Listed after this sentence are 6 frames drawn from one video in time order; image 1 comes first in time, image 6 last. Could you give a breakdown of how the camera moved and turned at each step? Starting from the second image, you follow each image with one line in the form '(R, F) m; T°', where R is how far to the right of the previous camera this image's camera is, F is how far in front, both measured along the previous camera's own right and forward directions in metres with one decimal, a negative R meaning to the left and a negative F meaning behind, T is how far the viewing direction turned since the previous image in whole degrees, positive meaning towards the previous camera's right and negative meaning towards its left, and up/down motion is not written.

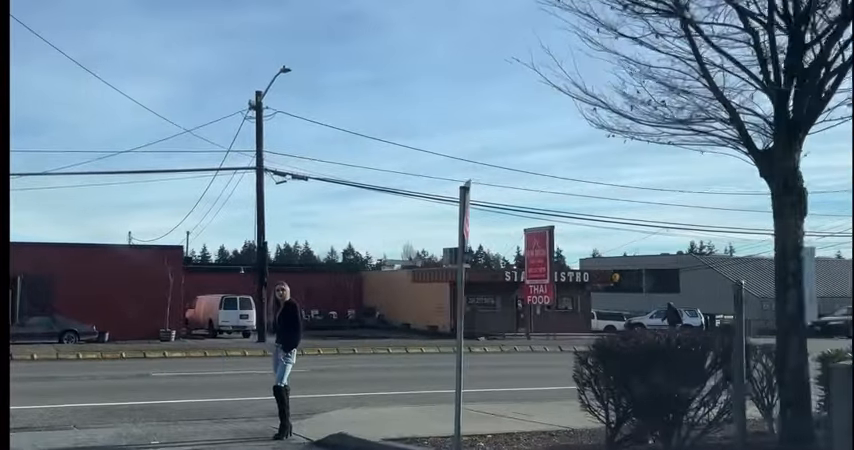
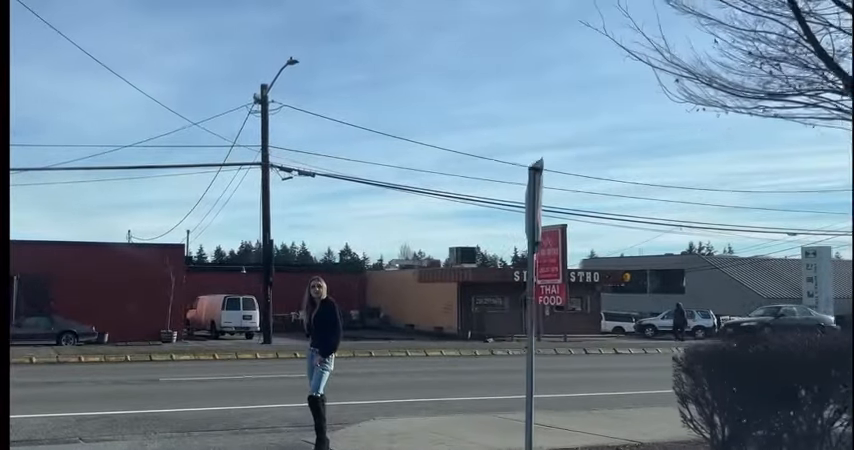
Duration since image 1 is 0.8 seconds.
(-0.6, +1.3) m; 0°
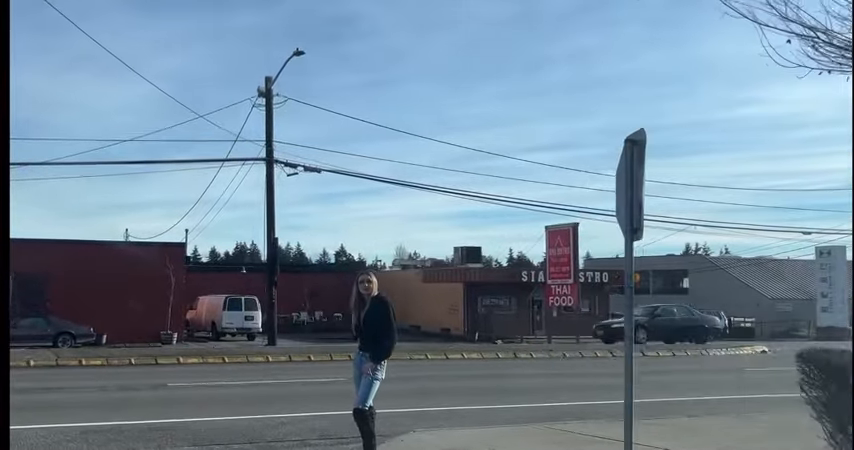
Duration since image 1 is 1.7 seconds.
(-0.7, +1.3) m; 0°
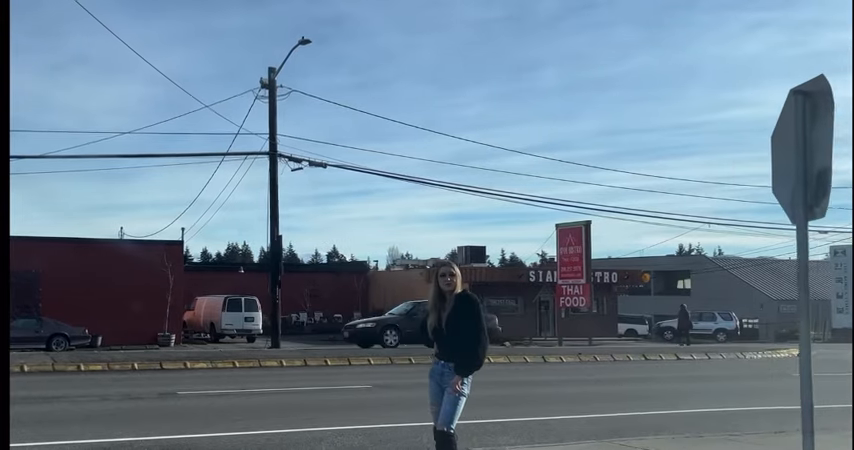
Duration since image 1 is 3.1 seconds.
(-0.8, +1.5) m; +1°
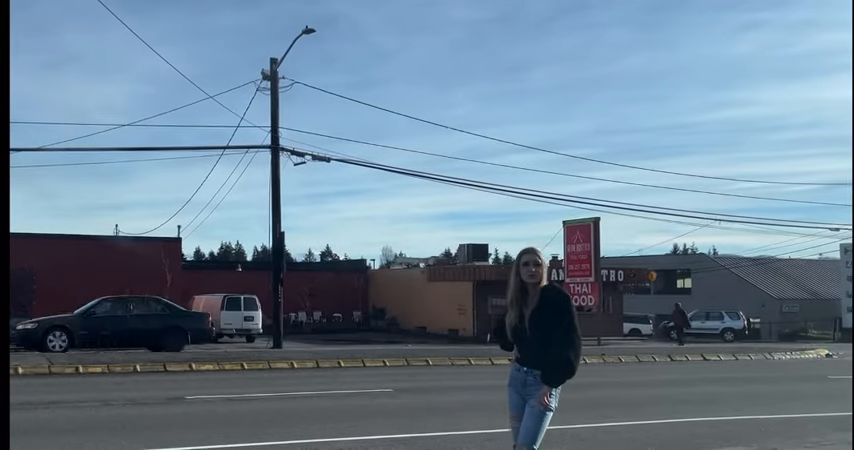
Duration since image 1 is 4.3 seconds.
(-0.5, +1.1) m; 0°
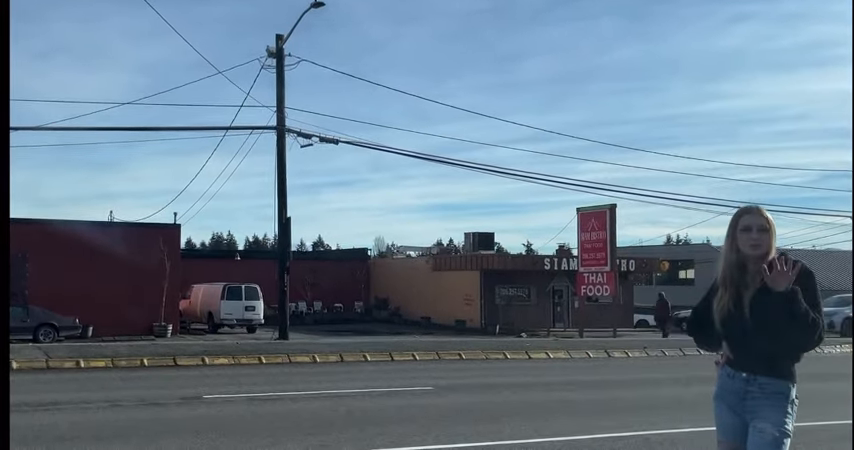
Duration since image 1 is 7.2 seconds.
(-0.8, +1.7) m; +1°
